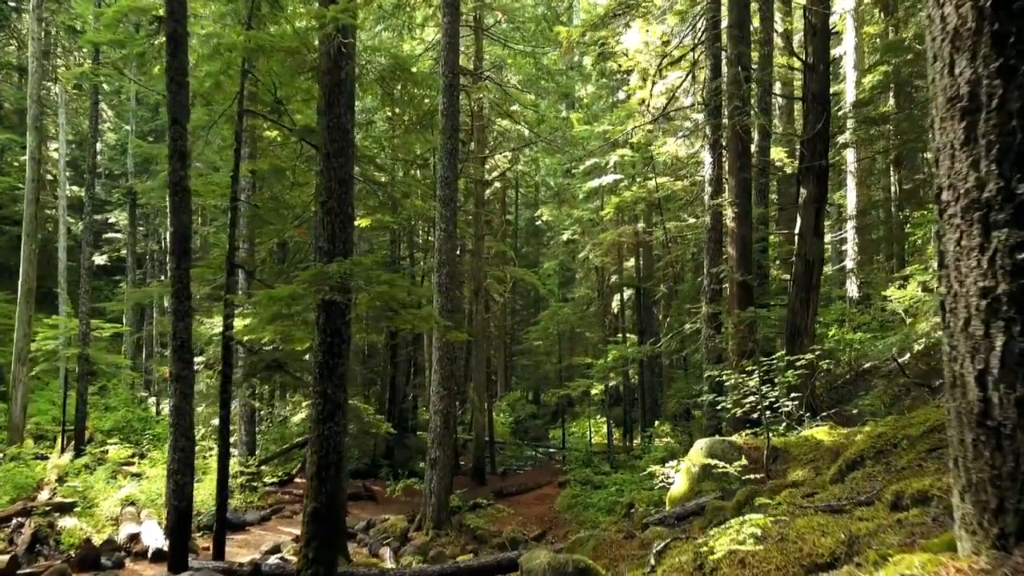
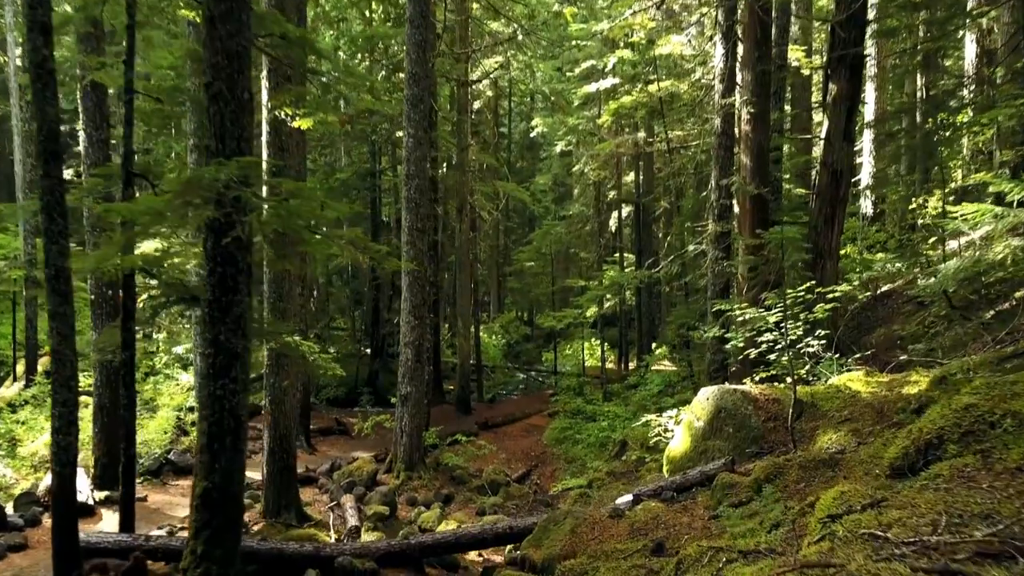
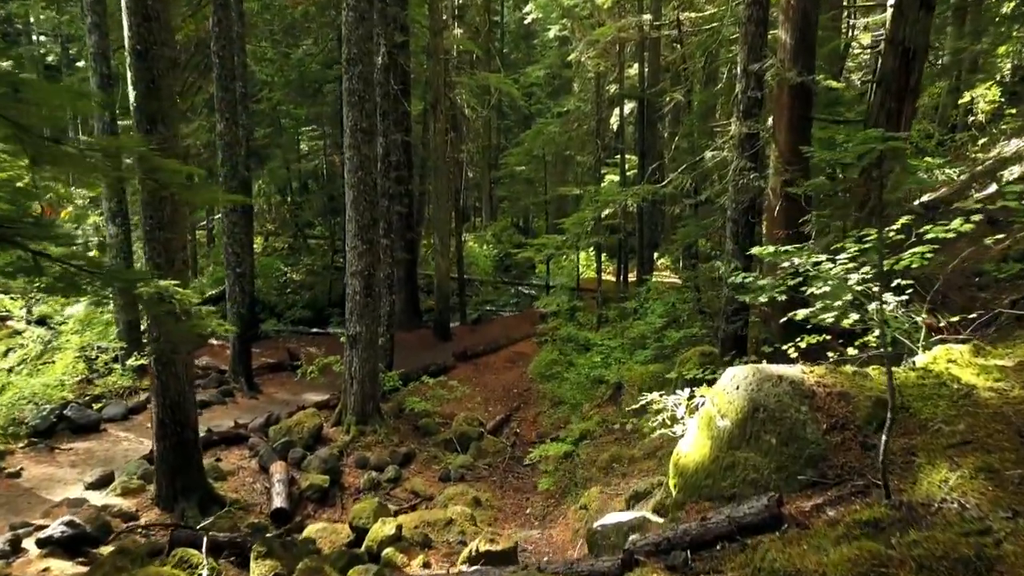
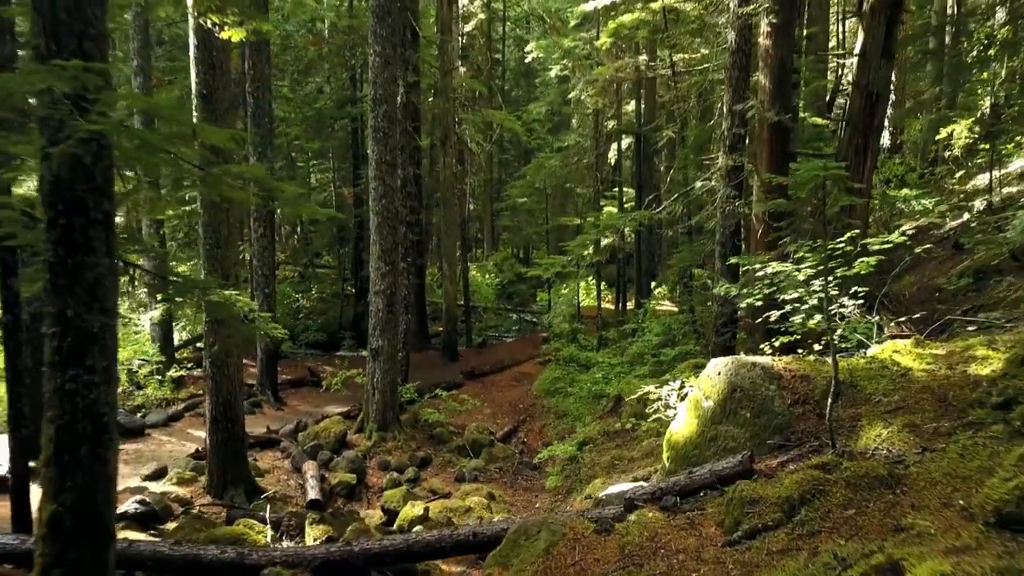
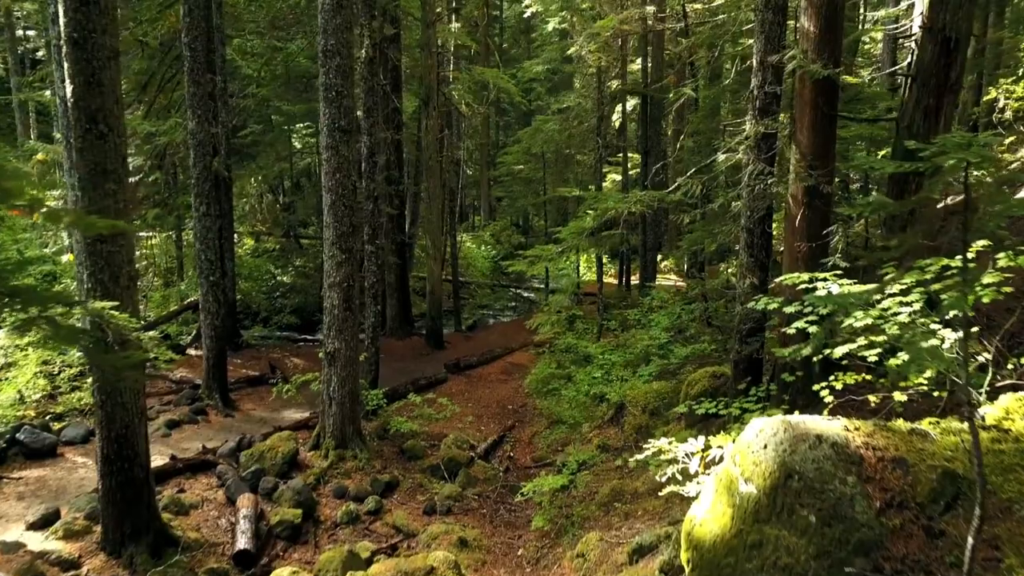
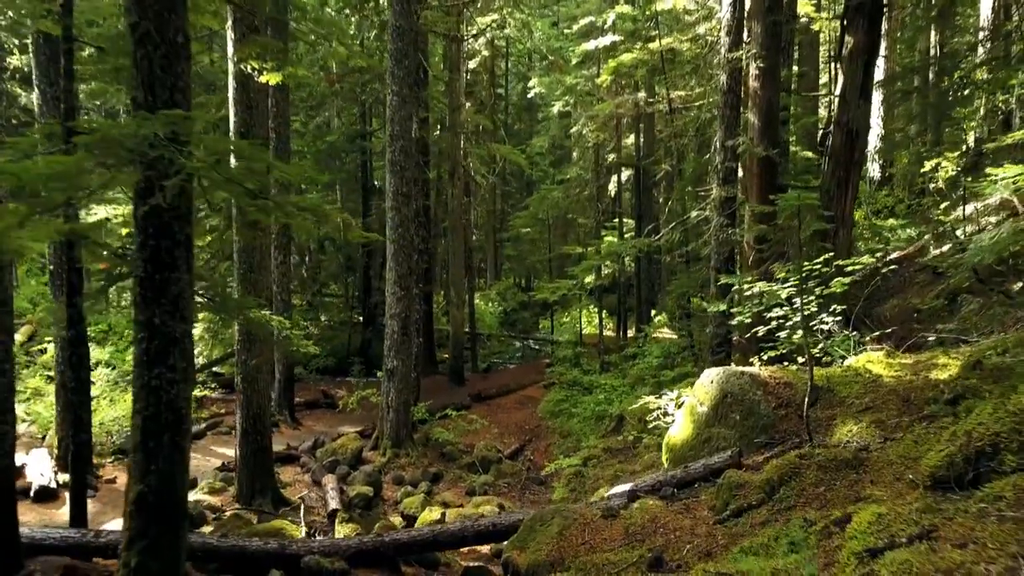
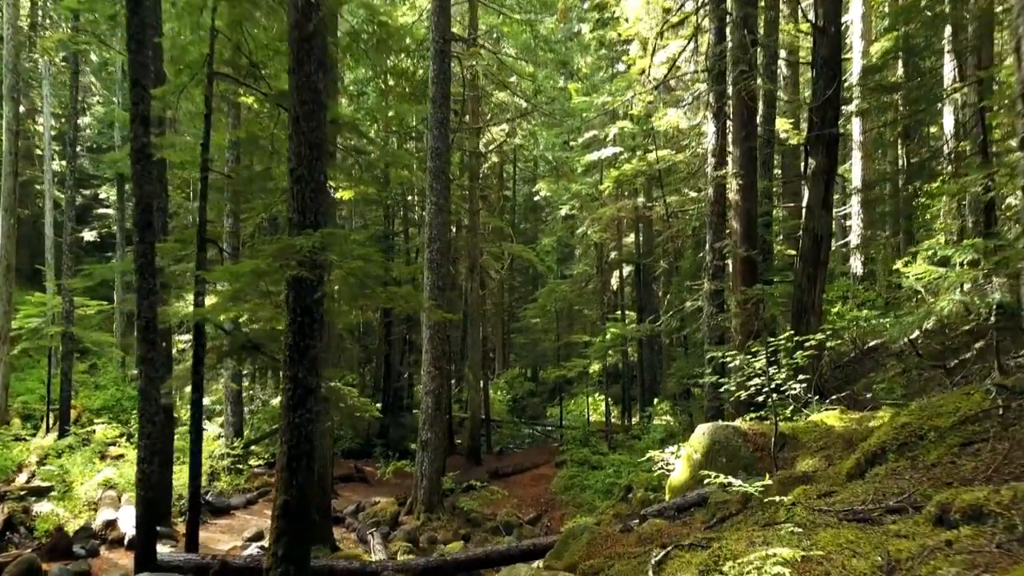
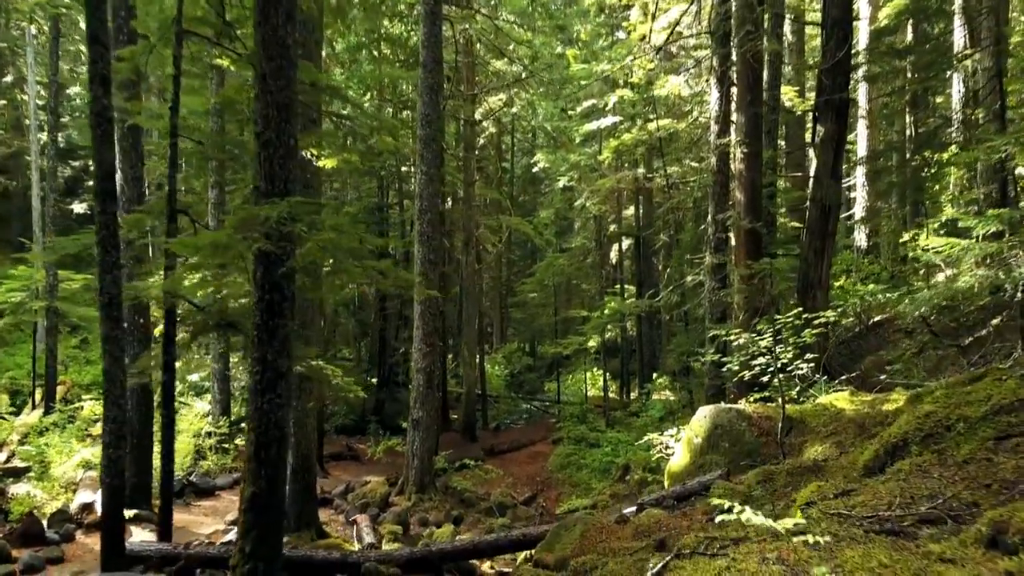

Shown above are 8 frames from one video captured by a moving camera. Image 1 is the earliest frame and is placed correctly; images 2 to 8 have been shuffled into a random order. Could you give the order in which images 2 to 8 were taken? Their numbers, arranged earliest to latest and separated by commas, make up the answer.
7, 8, 2, 6, 4, 3, 5
